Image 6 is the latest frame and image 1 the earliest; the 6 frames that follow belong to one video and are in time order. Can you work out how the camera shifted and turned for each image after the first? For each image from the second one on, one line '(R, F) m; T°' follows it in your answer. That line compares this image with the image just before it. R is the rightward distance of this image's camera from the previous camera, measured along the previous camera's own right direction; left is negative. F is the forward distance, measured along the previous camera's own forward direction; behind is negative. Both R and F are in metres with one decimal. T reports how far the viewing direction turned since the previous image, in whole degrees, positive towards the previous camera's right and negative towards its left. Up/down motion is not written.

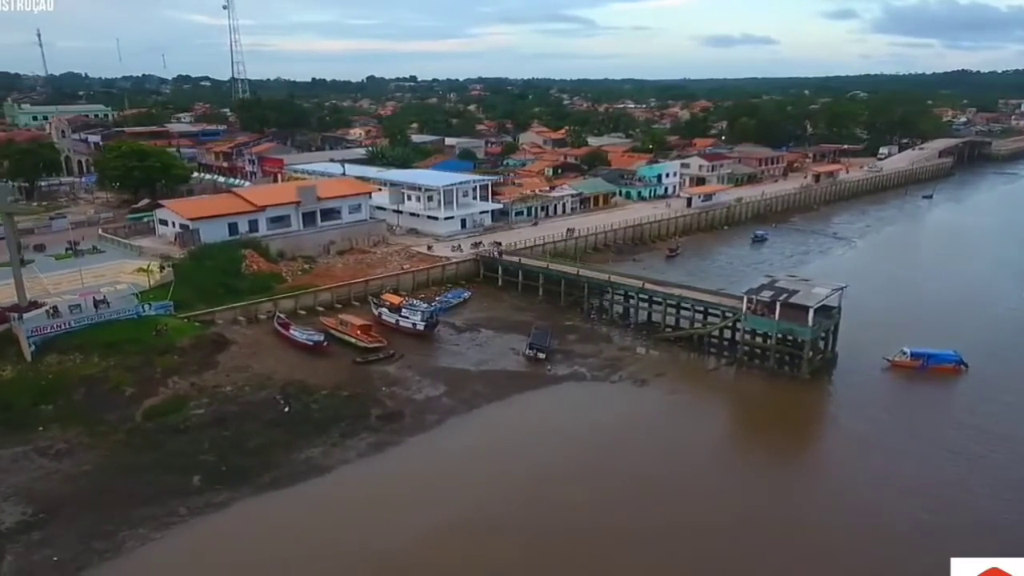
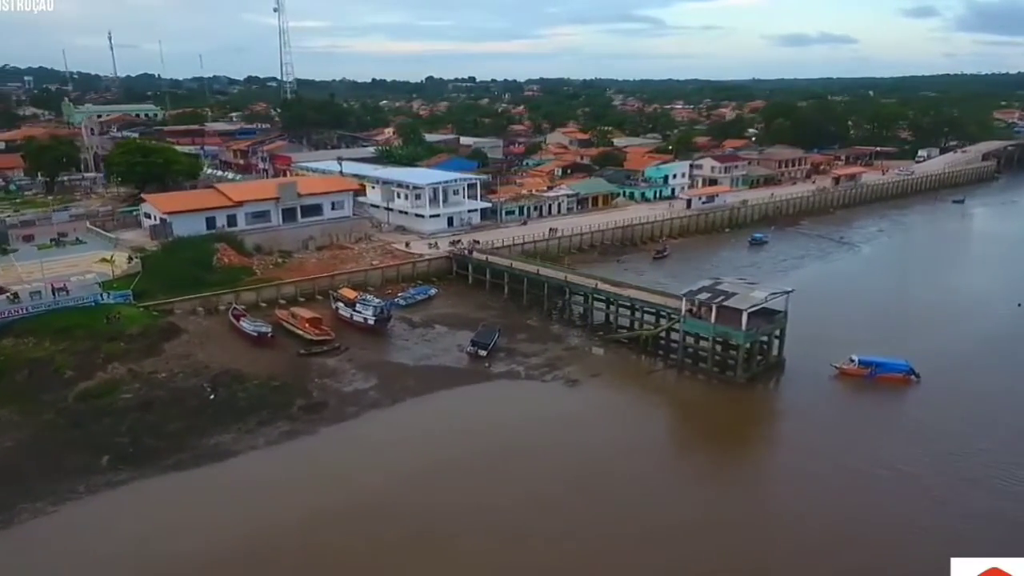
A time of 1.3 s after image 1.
(+4.0, 0.0) m; -5°
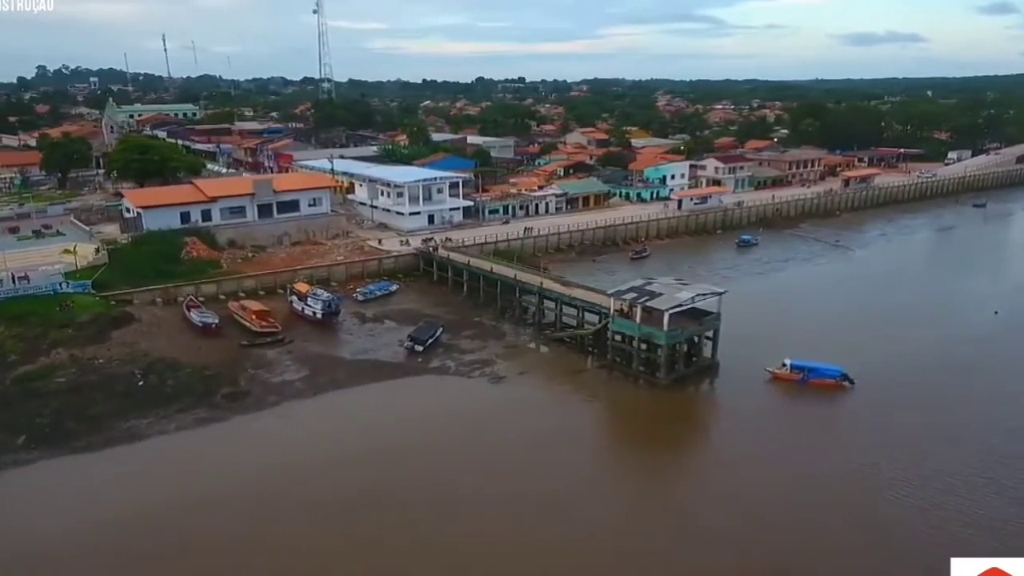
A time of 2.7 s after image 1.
(+4.0, 0.0) m; -4°
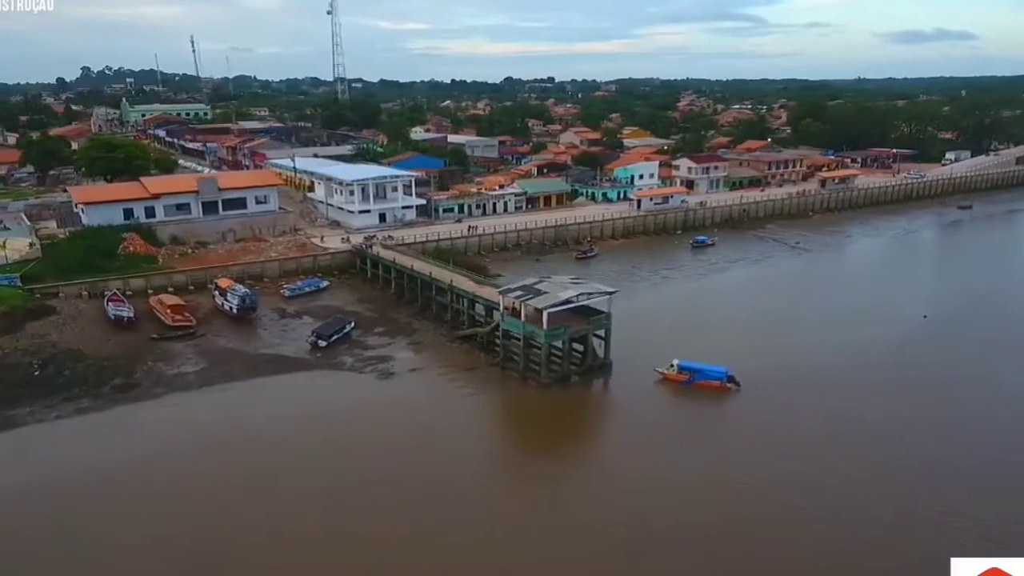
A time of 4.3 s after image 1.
(+4.6, 0.0) m; -3°
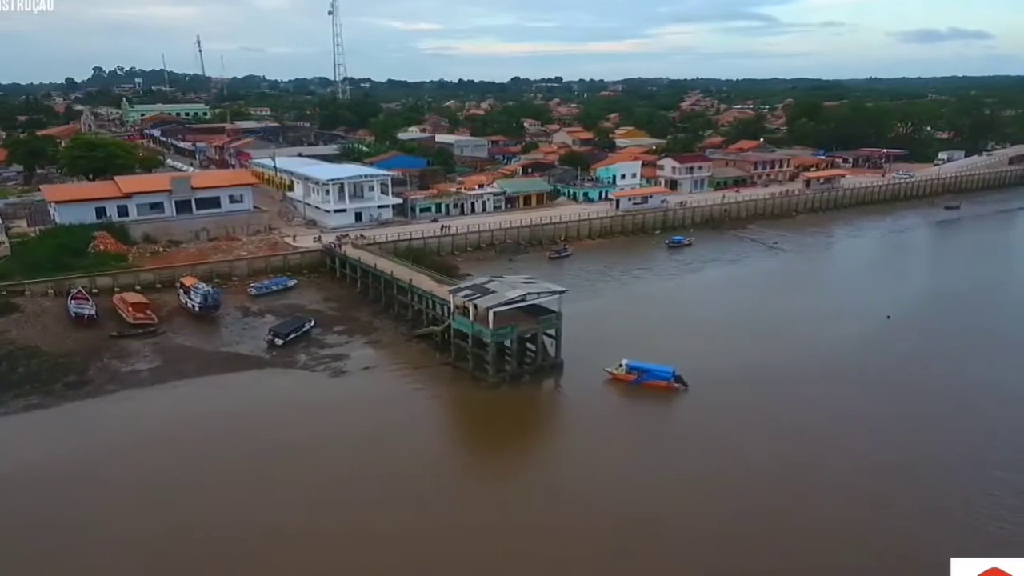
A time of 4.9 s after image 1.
(+1.9, 0.0) m; -1°
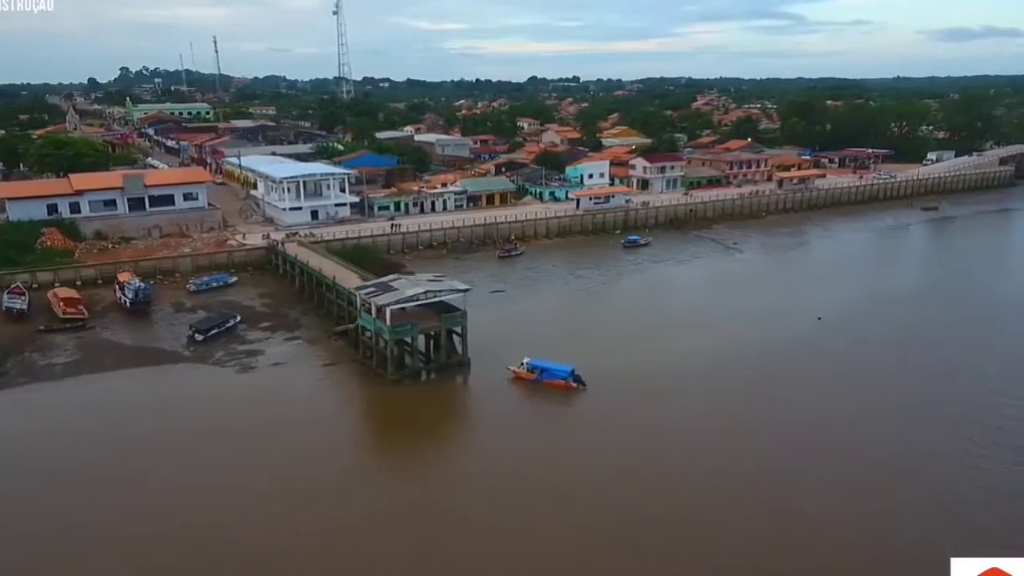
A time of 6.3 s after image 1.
(+3.7, 0.0) m; -2°
